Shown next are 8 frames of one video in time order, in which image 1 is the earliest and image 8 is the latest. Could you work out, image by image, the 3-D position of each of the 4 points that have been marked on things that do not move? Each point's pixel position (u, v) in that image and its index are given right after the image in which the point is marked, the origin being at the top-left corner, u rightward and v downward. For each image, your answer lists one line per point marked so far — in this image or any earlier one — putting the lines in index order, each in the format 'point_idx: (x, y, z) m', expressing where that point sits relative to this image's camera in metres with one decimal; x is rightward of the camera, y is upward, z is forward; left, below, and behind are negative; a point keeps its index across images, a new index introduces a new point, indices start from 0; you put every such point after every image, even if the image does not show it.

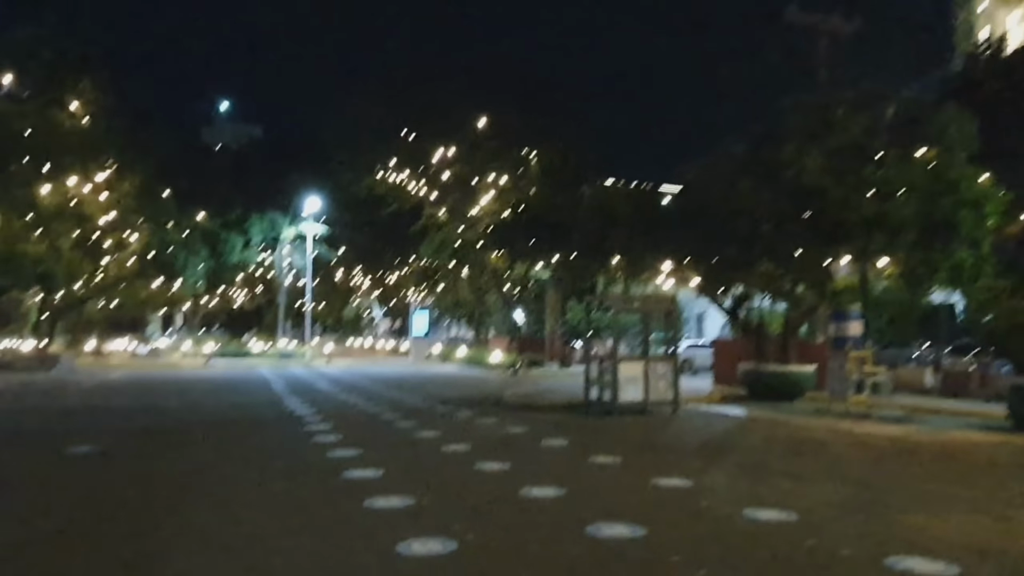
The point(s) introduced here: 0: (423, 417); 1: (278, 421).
0: (-2.2, -3.1, +17.7) m
1: (-5.7, -3.3, +18.0) m
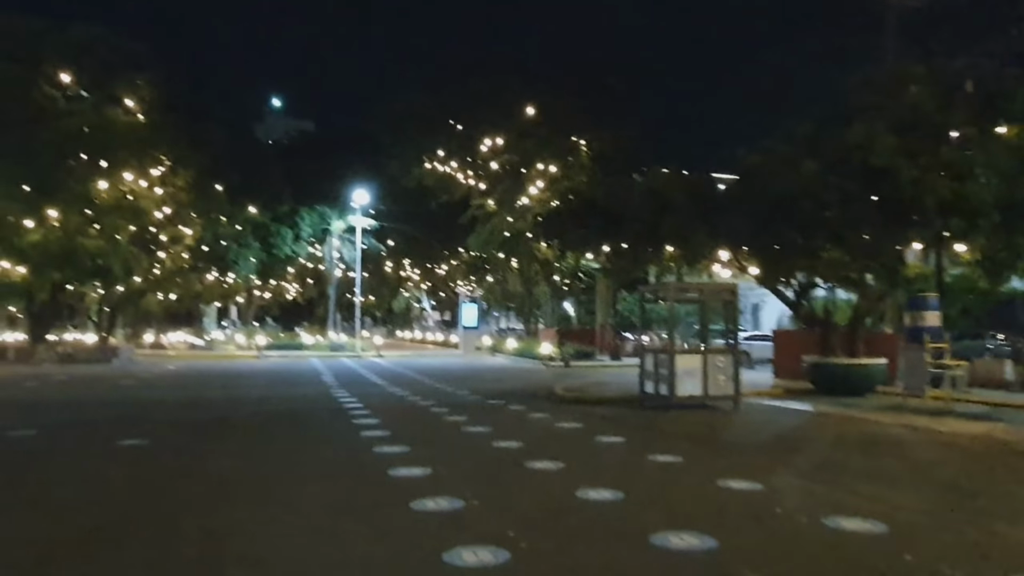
0: (-1.0, -2.9, +17.2) m
1: (-4.5, -3.1, +17.7) m
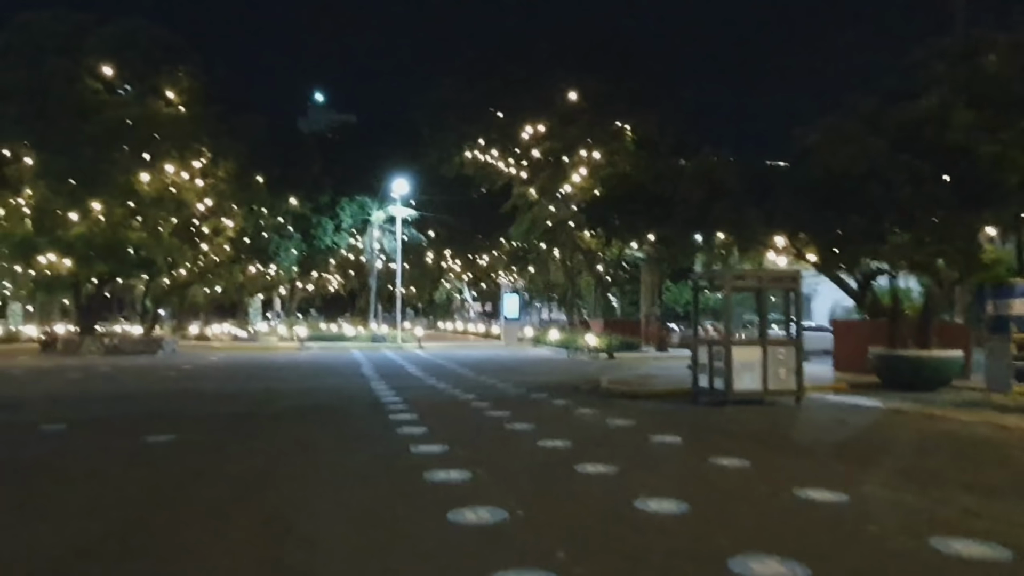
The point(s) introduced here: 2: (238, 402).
0: (0.0, -2.6, +16.3) m
1: (-3.4, -2.8, +17.1) m
2: (-7.2, -3.1, +19.4) m
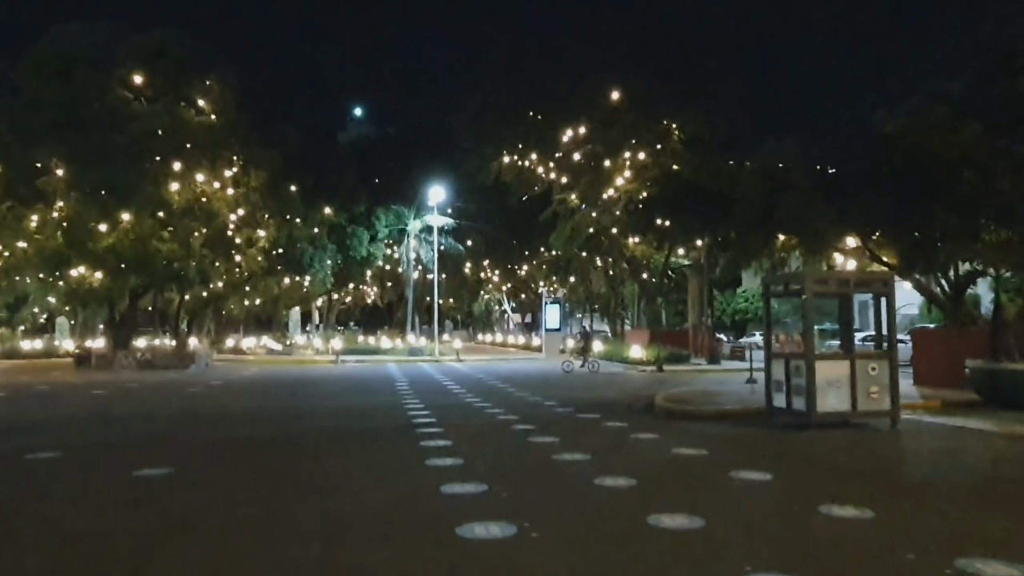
0: (+1.0, -2.8, +14.4) m
1: (-2.5, -3.0, +15.3) m
2: (-6.1, -3.3, +17.8) m
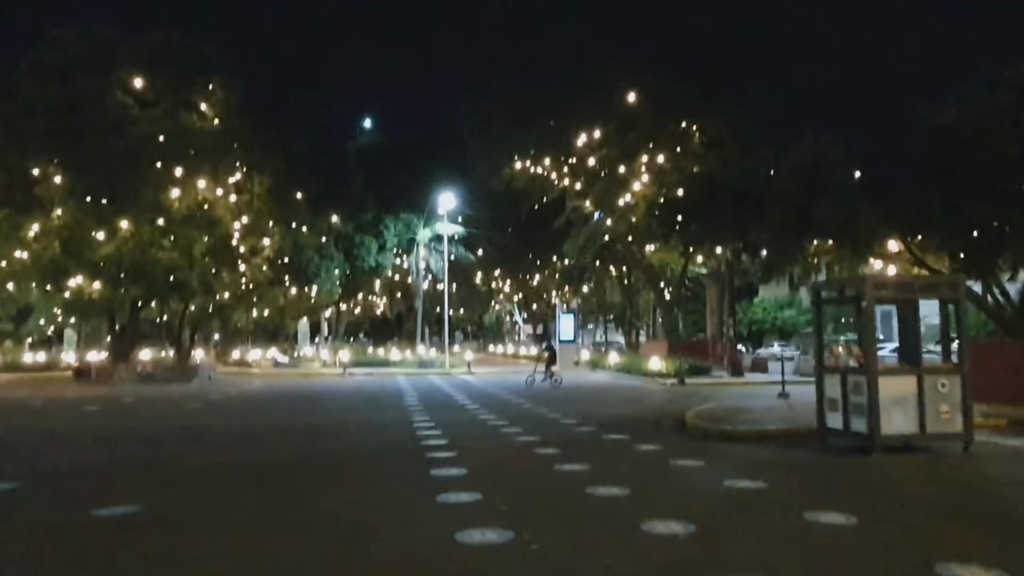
0: (+1.3, -2.9, +12.8) m
1: (-2.1, -3.2, +13.8) m
2: (-5.7, -3.5, +16.4) m
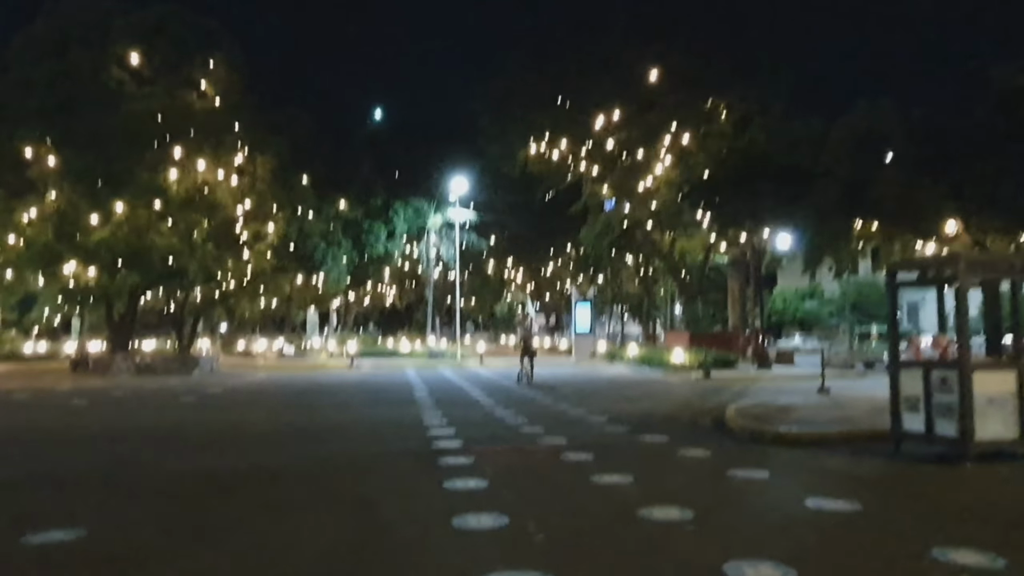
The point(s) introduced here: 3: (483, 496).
0: (+1.7, -2.6, +11.1) m
1: (-1.7, -2.8, +12.1) m
2: (-5.3, -3.2, +14.7) m
3: (-0.4, -2.7, +9.8) m
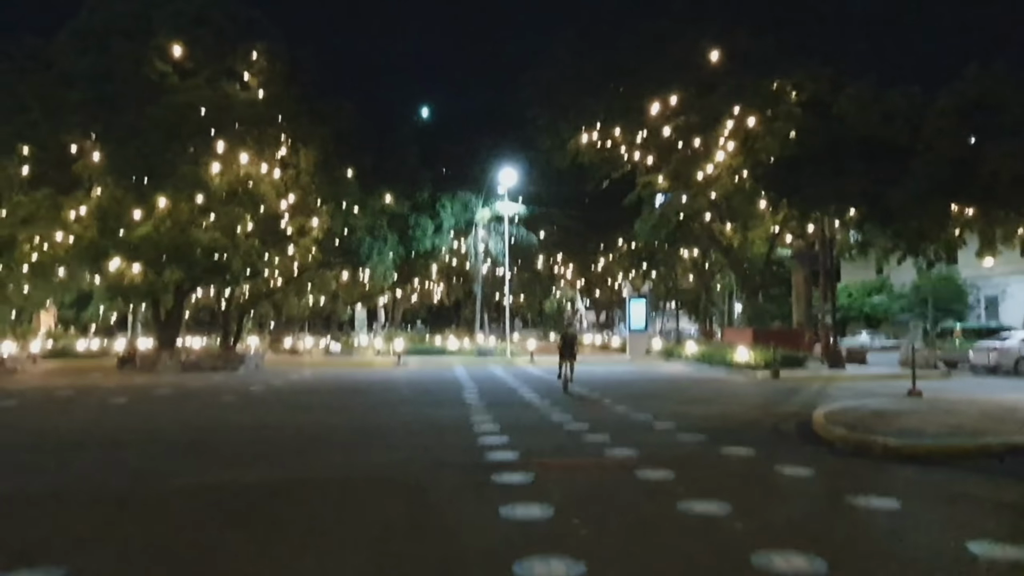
0: (+2.6, -2.4, +9.4) m
1: (-0.8, -2.7, +10.6) m
2: (-4.2, -3.0, +13.4) m
3: (+0.3, -2.5, +8.2) m
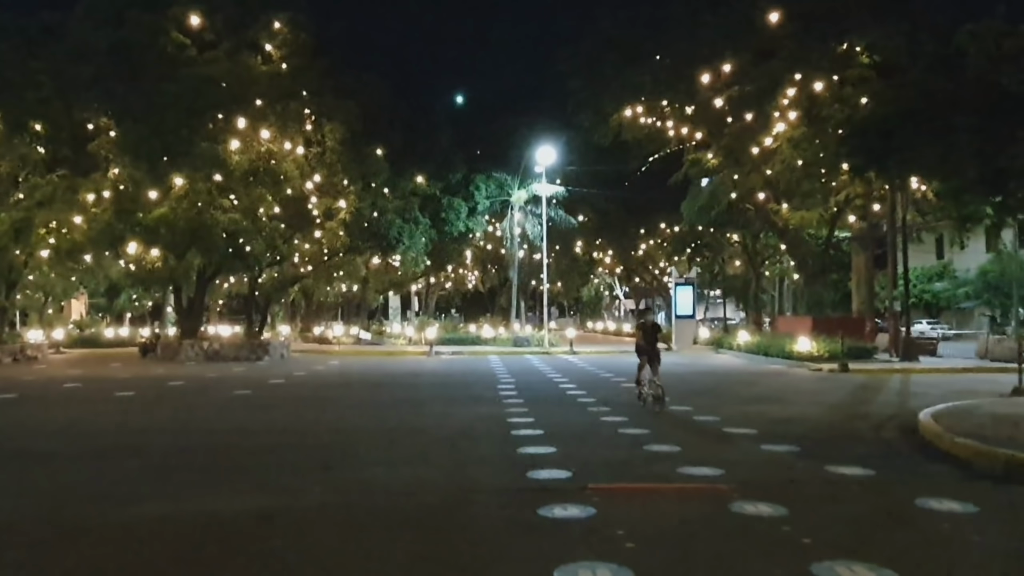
0: (+3.1, -2.1, +7.0) m
1: (-0.2, -2.4, +8.3) m
2: (-3.5, -2.7, +11.4) m
3: (+0.8, -2.3, +5.9) m
